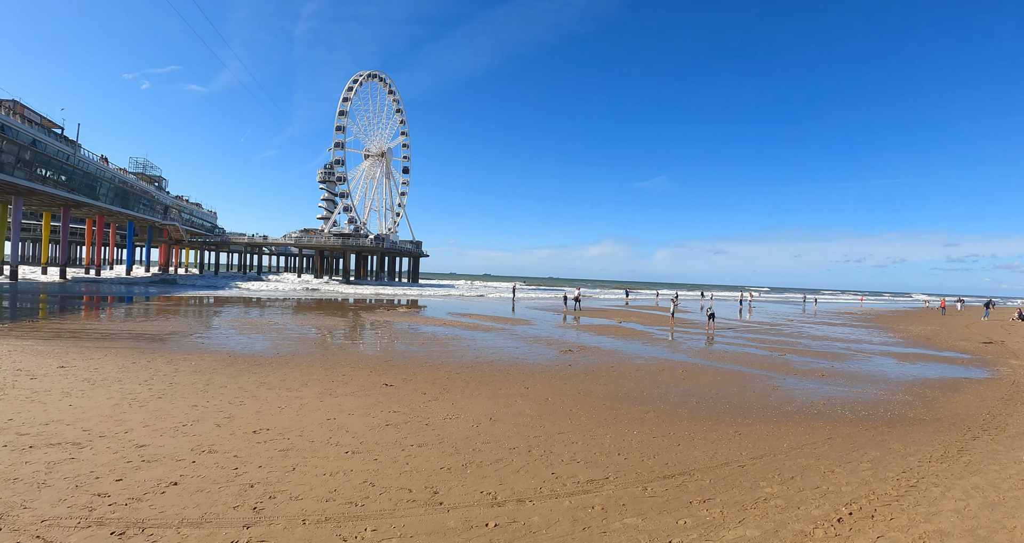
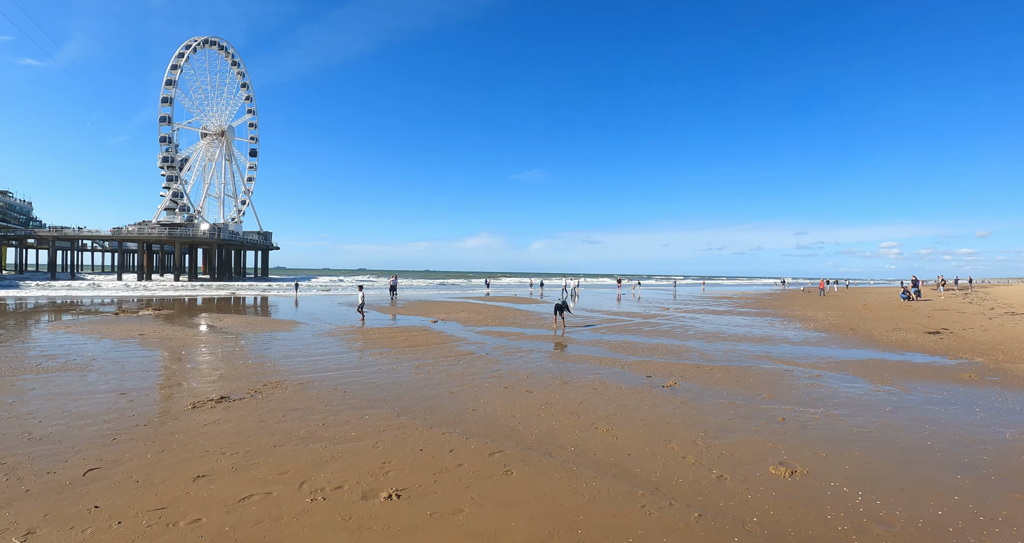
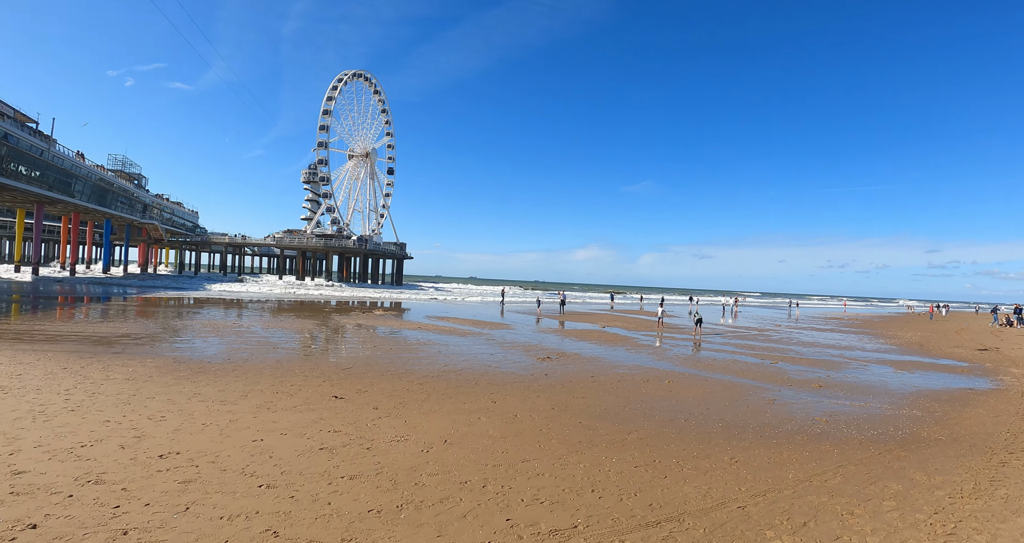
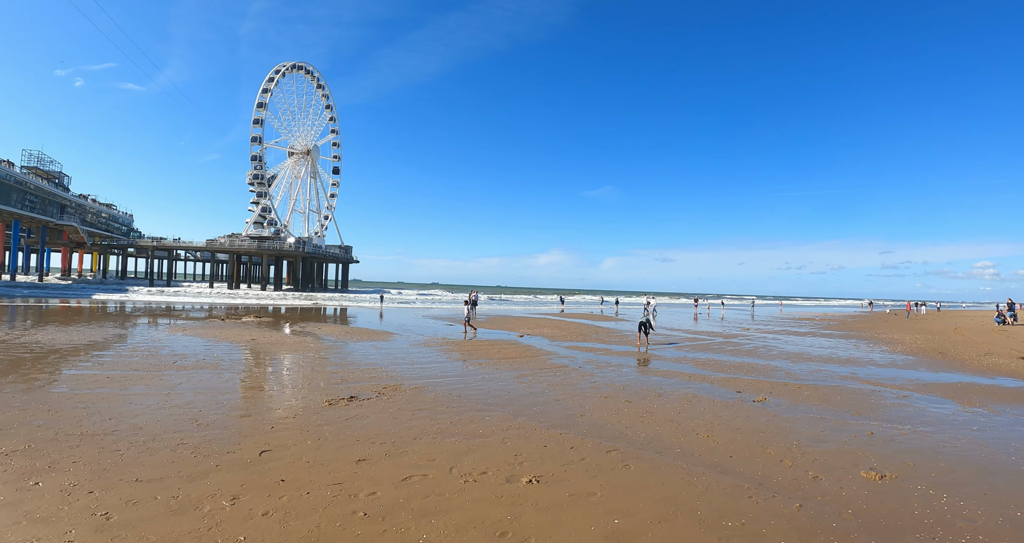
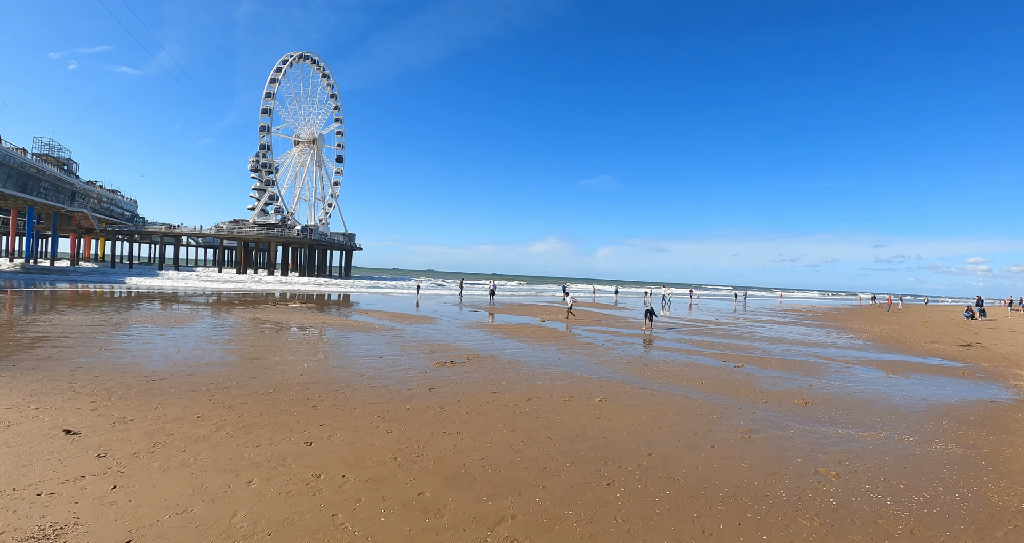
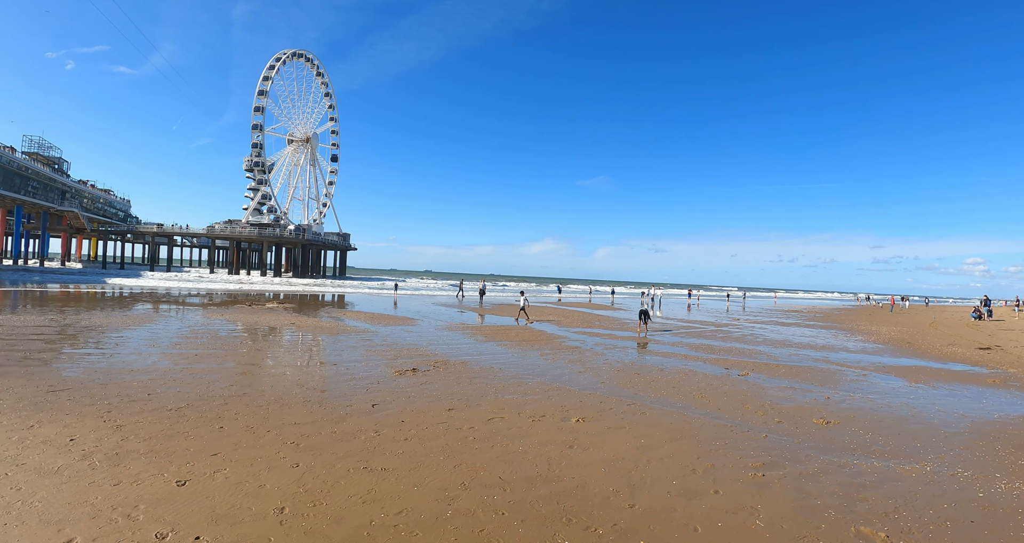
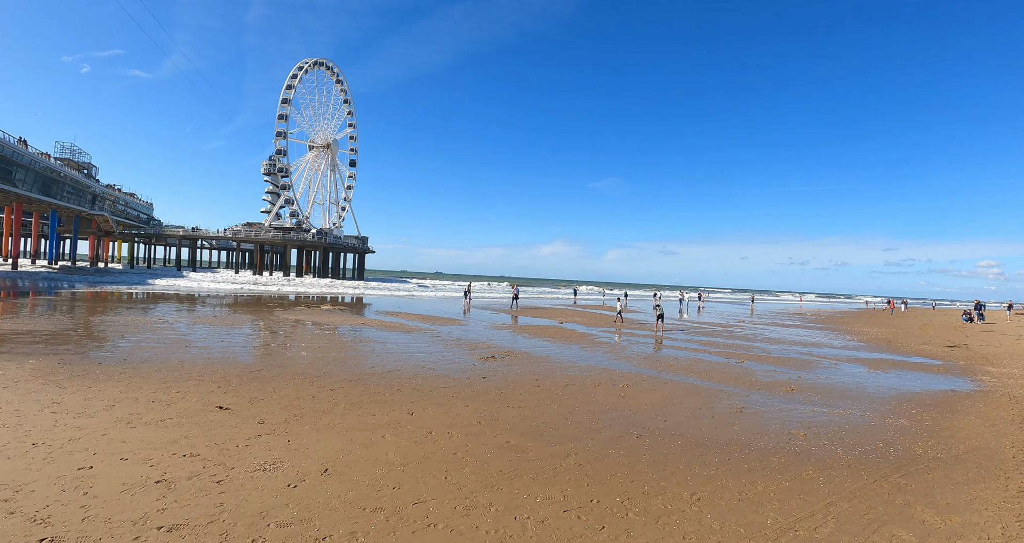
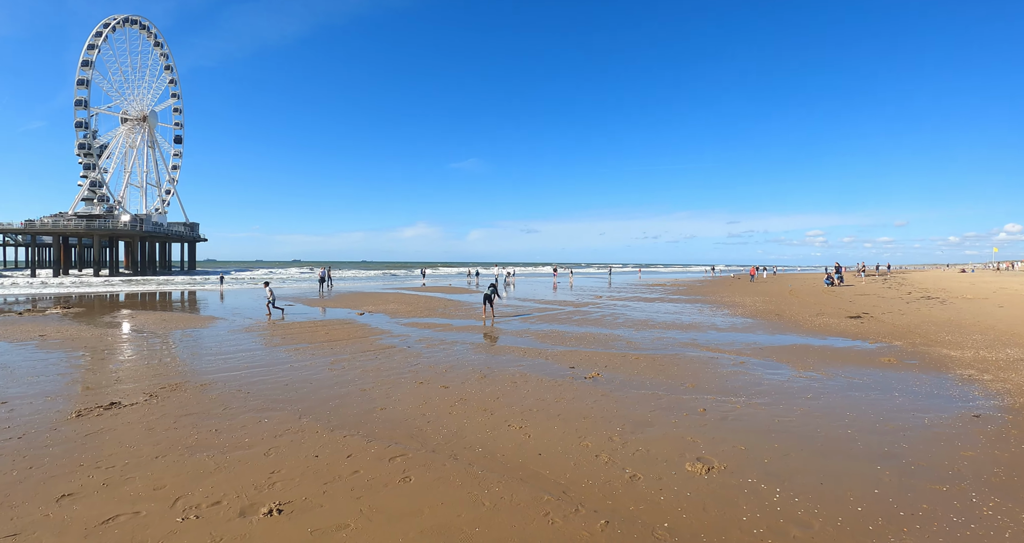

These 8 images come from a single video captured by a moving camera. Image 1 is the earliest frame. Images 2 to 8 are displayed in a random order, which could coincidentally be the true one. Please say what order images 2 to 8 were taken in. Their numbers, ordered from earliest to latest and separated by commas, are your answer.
3, 7, 5, 6, 4, 2, 8
